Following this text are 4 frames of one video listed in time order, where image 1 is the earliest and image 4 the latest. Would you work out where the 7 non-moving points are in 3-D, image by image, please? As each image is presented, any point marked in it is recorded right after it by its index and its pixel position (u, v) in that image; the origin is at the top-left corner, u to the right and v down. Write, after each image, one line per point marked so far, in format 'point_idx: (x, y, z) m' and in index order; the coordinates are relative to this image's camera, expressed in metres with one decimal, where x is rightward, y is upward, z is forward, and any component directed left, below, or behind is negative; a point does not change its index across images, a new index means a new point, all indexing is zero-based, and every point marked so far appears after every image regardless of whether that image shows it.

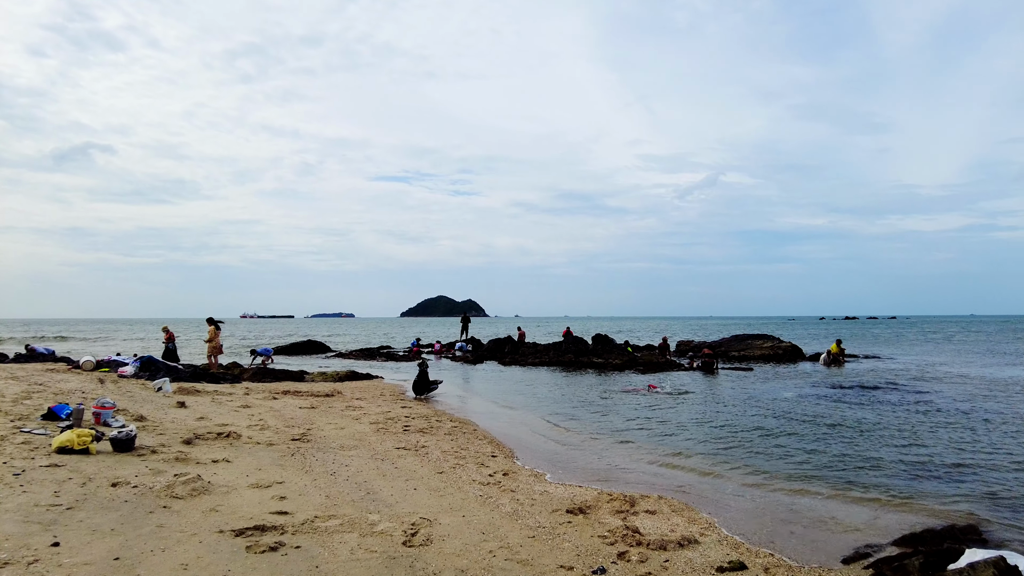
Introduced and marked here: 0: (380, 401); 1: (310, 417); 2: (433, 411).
0: (-3.5, -3.0, +17.2) m
1: (-3.9, -2.5, +12.7) m
2: (-1.9, -2.9, +15.6) m
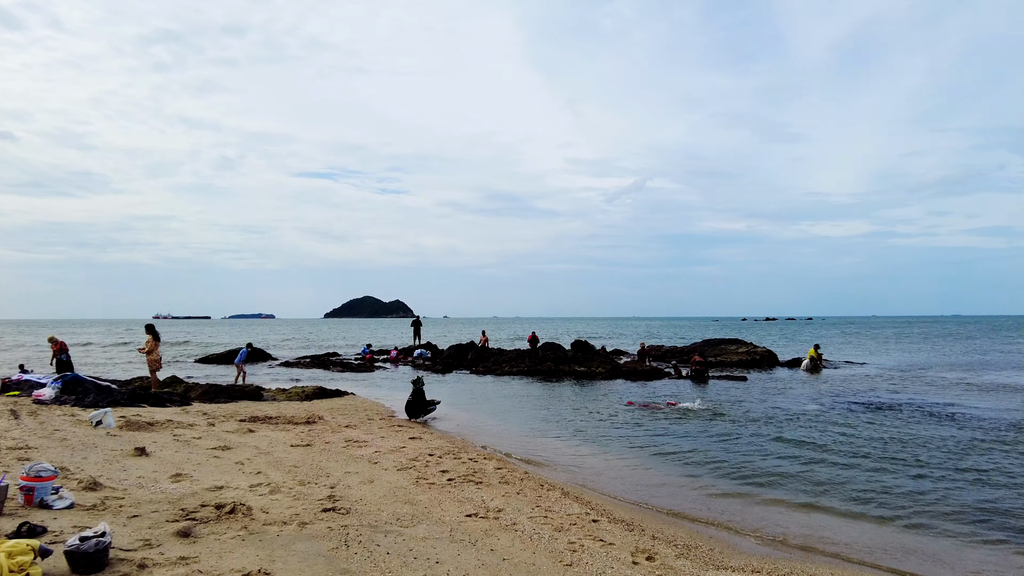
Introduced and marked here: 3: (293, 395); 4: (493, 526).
0: (-3.0, -3.0, +14.2) m
1: (-2.9, -2.6, +9.7) m
2: (-1.2, -3.0, +12.8) m
3: (-6.6, -3.2, +19.8) m
4: (-0.2, -2.6, +7.1) m
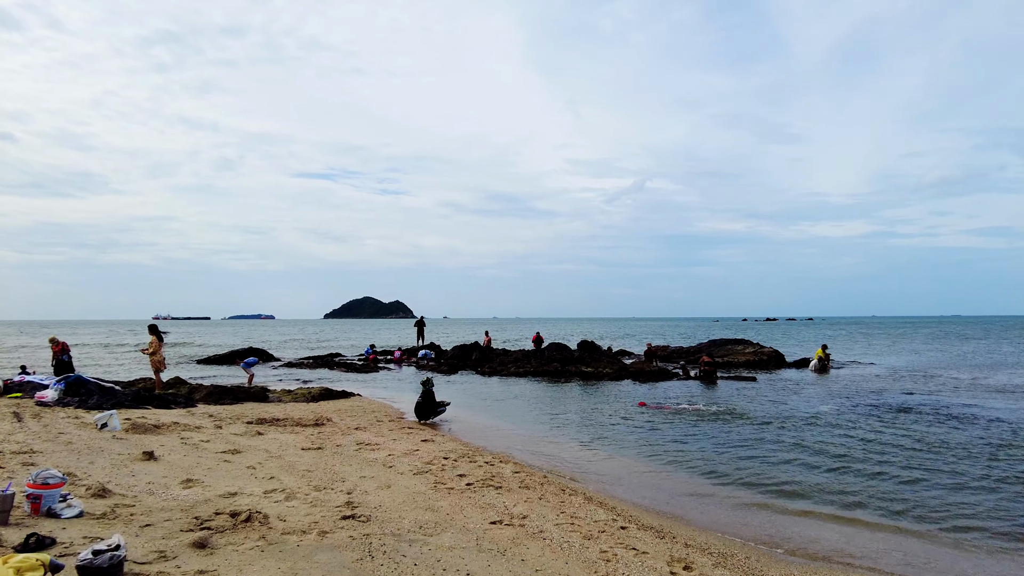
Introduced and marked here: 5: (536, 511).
0: (-2.7, -3.0, +13.9) m
1: (-2.6, -2.6, +9.4) m
2: (-0.9, -3.0, +12.5) m
3: (-6.3, -3.2, +19.5) m
4: (+0.1, -2.5, +6.8) m
5: (+0.3, -2.7, +7.8) m
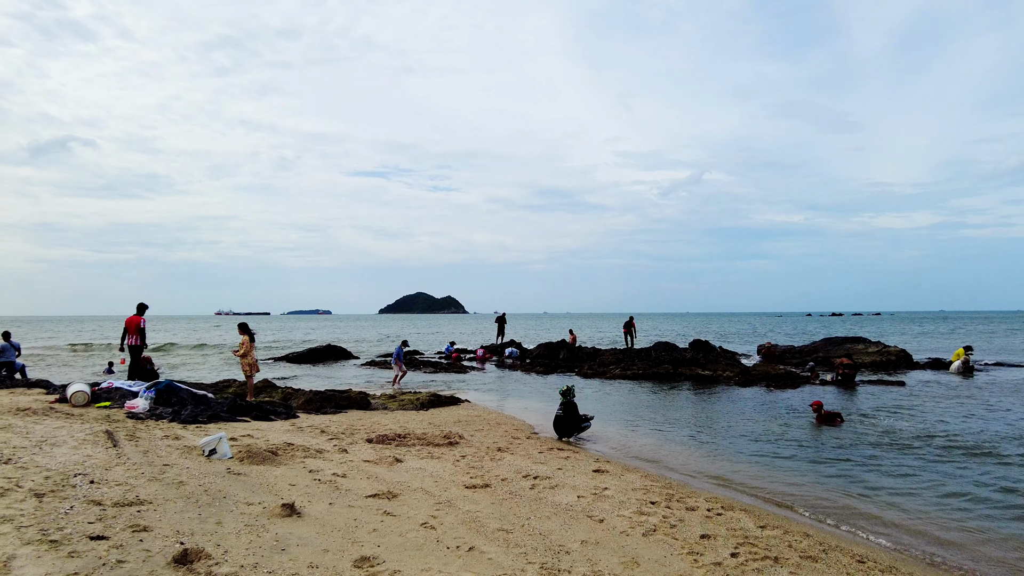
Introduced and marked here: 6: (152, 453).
0: (+0.4, -2.9, +11.3) m
1: (+0.1, -2.4, +6.8) m
2: (+2.0, -2.8, +9.8) m
3: (-2.8, -3.0, +17.2) m
4: (+2.6, -2.4, +4.0) m
5: (+2.9, -2.5, +5.0) m
6: (-4.7, -2.1, +8.5) m
